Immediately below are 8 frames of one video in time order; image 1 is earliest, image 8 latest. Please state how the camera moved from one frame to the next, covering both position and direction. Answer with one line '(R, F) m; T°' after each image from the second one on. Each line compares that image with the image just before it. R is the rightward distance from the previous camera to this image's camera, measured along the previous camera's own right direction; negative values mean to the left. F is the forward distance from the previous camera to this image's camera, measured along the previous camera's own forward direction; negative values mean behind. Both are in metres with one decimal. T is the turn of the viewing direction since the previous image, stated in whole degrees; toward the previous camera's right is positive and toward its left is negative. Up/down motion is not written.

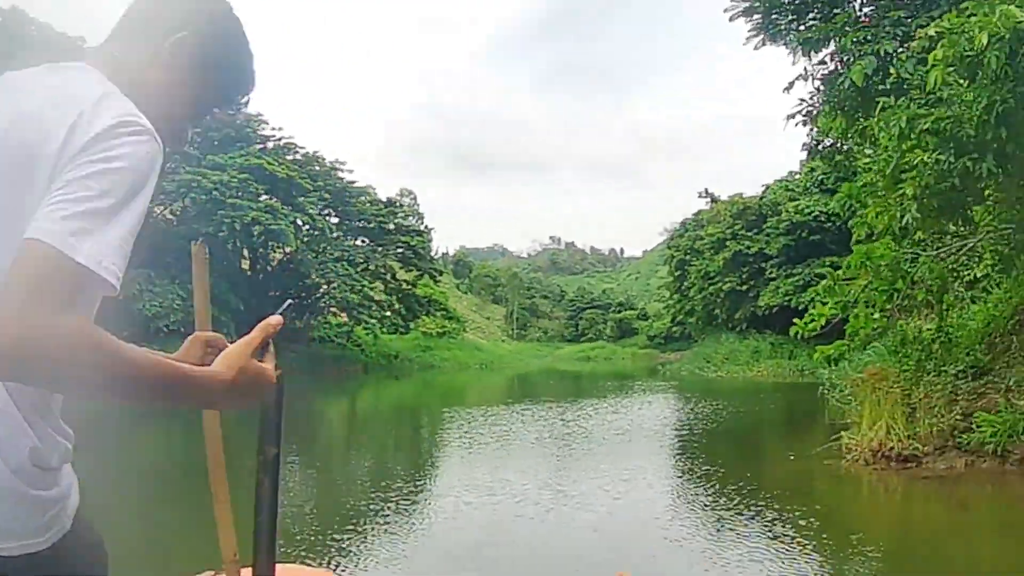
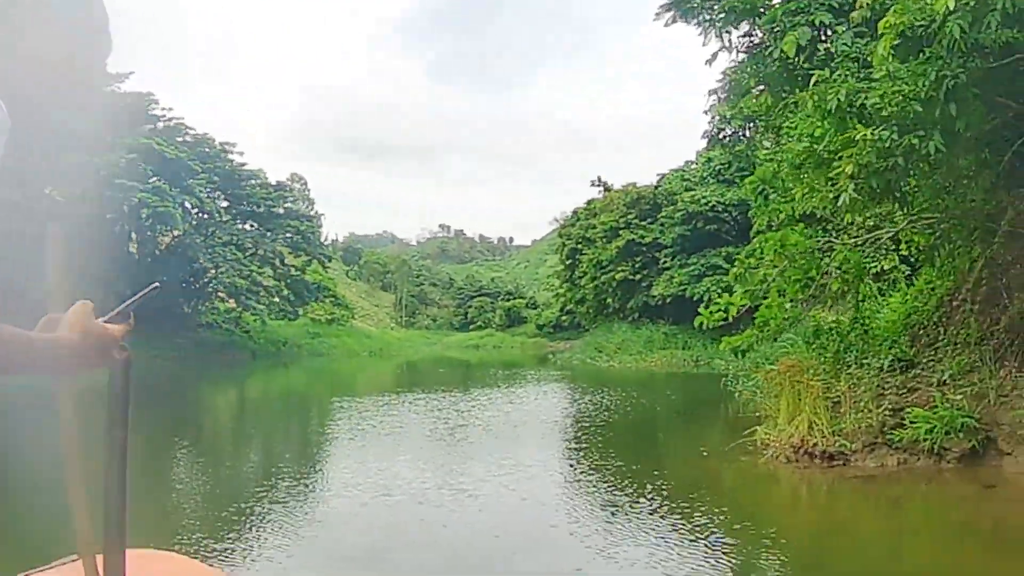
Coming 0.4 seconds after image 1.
(-0.3, -0.2) m; +7°
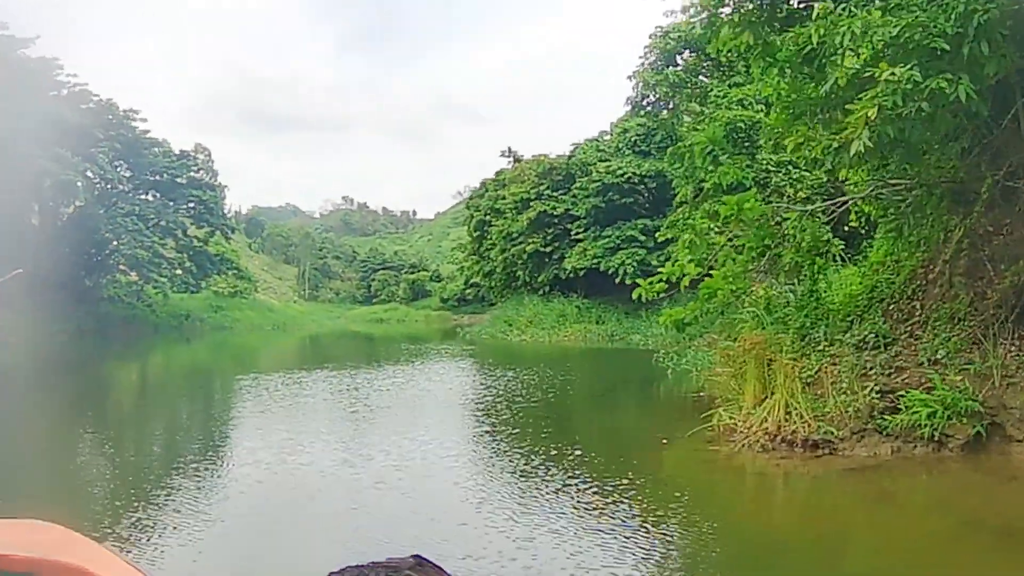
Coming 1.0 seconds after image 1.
(-0.3, -0.5) m; +6°
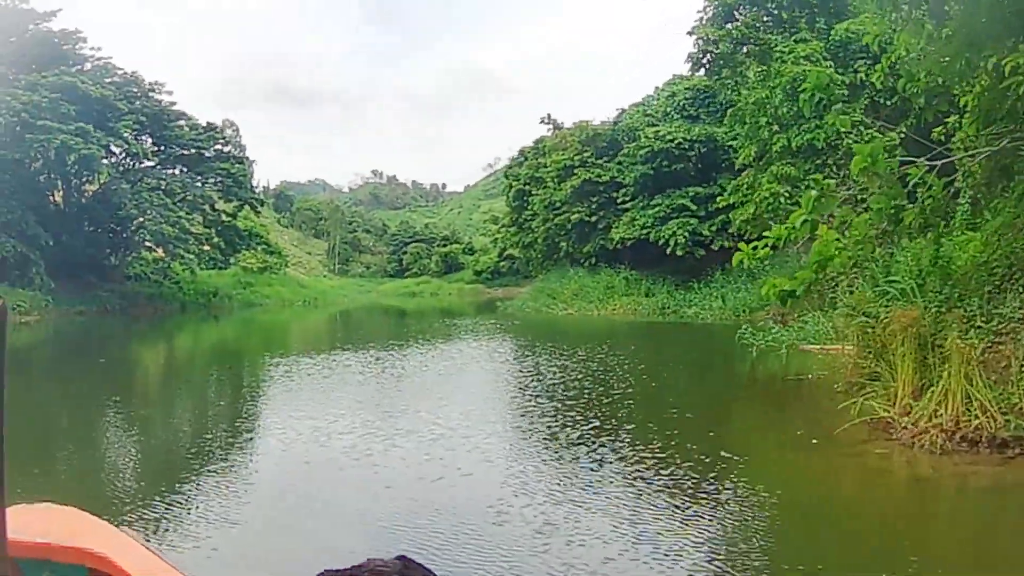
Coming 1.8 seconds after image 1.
(-0.3, +1.1) m; -2°
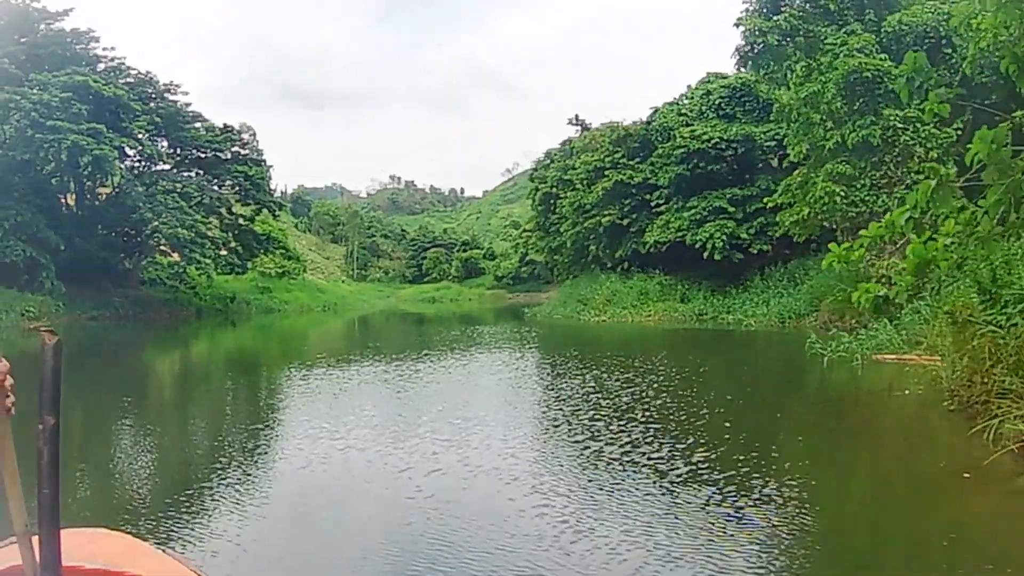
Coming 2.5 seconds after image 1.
(-0.2, +0.8) m; -1°
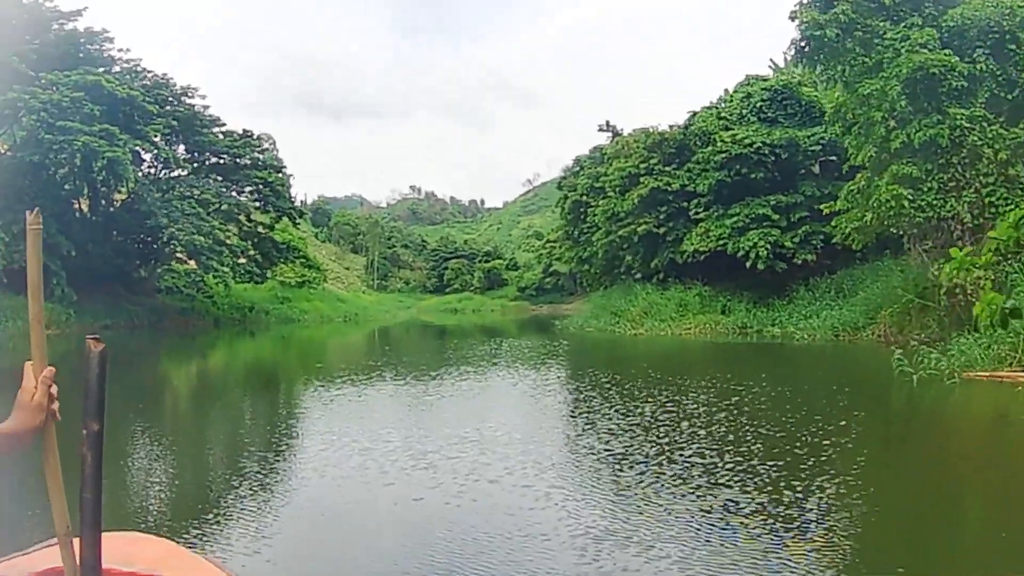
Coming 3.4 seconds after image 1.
(-0.2, +0.8) m; -1°
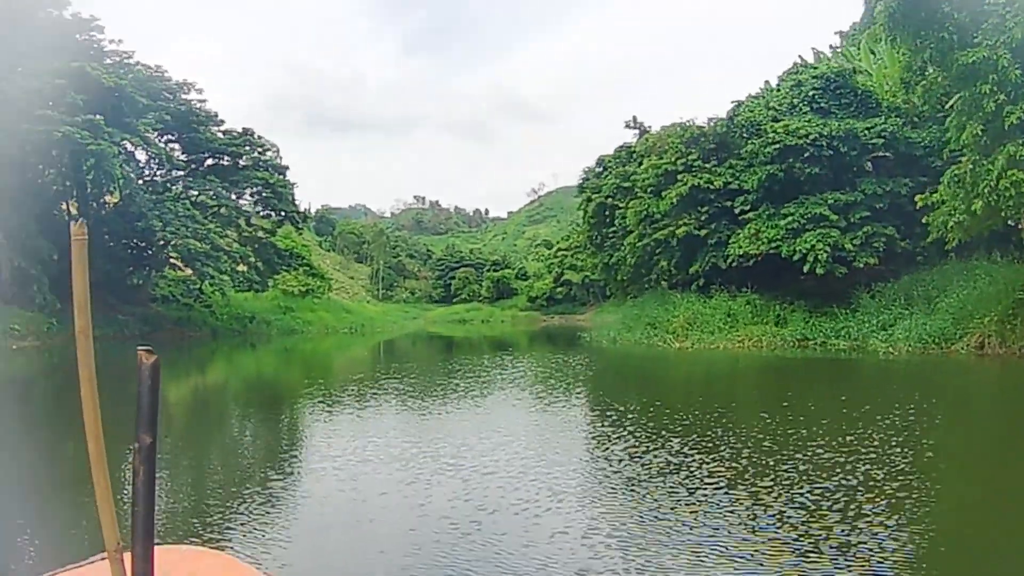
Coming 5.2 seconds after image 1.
(-0.4, +1.5) m; 0°
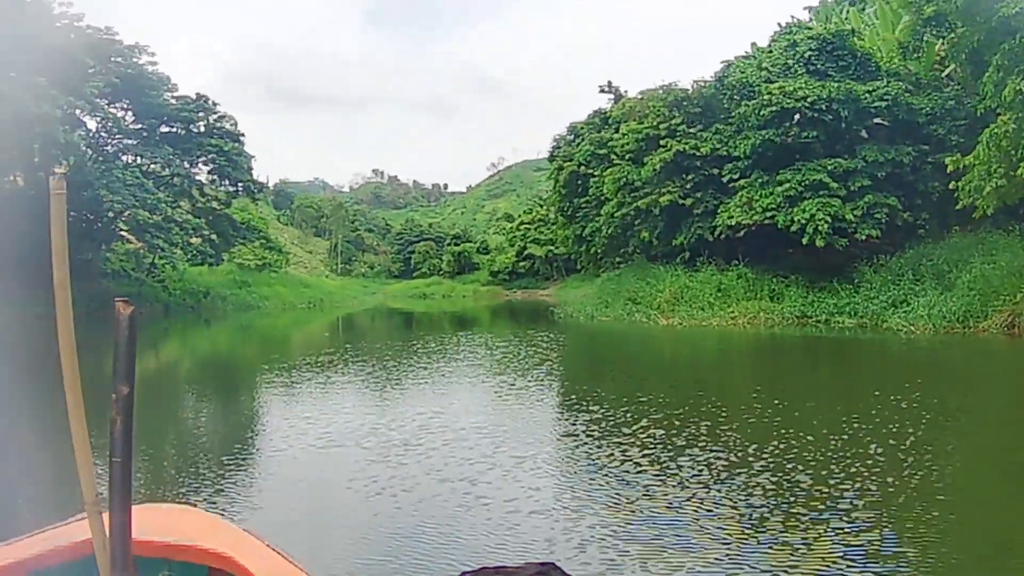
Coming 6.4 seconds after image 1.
(-0.3, +0.9) m; +3°
